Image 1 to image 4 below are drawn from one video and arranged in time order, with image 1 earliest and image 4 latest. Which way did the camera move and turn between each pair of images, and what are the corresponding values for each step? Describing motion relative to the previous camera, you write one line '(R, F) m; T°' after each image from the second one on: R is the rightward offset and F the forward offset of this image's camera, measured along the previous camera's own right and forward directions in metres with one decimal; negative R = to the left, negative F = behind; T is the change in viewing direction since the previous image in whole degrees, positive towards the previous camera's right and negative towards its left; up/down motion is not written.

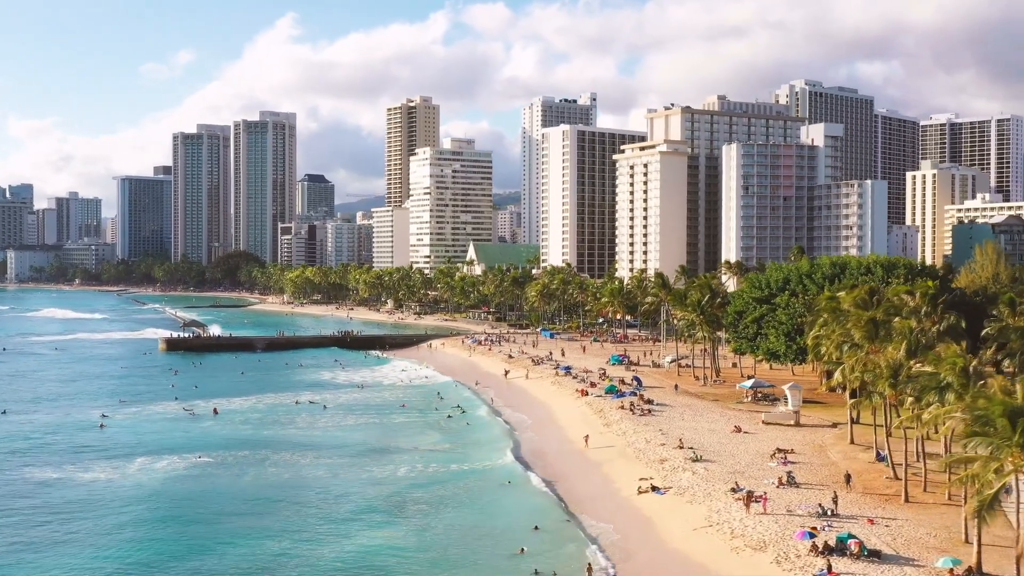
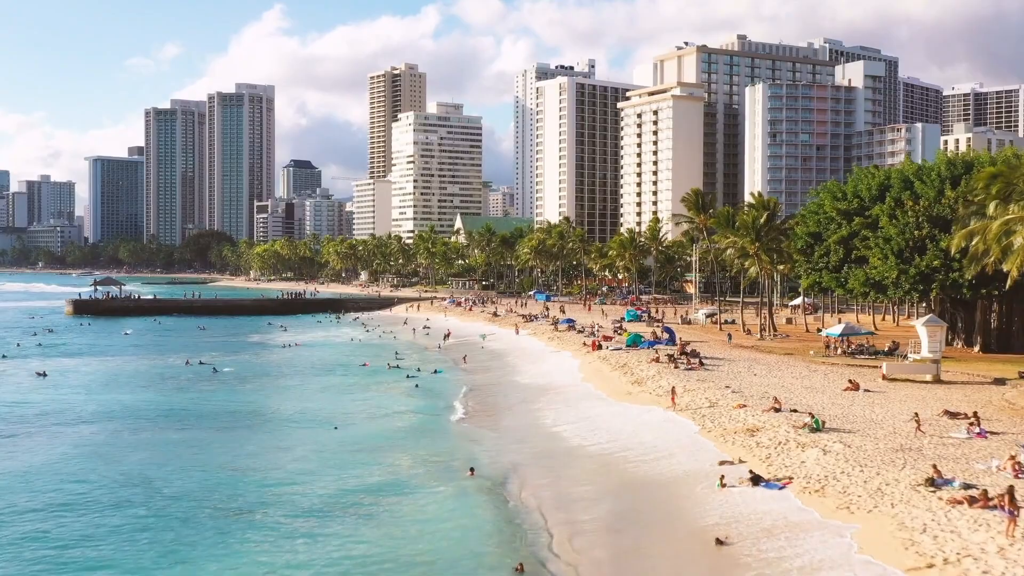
(+0.7, +25.8) m; 0°
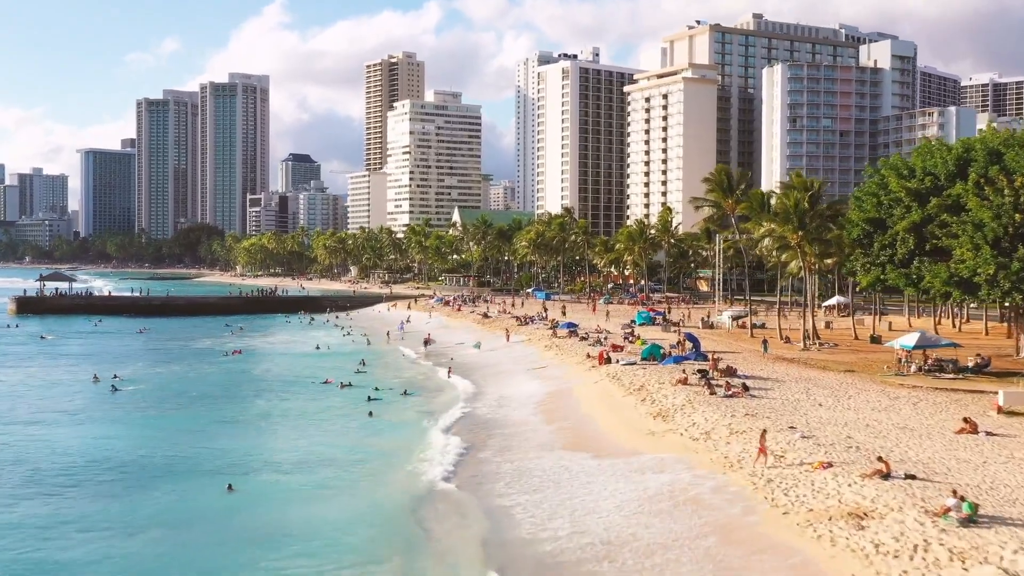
(+0.7, +12.0) m; 0°
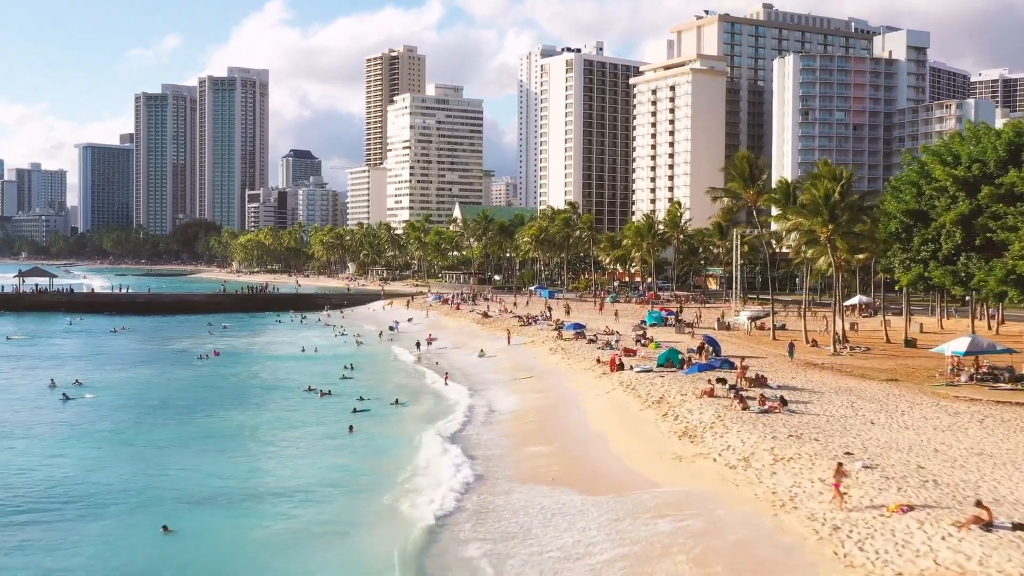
(0.0, +4.8) m; 0°
